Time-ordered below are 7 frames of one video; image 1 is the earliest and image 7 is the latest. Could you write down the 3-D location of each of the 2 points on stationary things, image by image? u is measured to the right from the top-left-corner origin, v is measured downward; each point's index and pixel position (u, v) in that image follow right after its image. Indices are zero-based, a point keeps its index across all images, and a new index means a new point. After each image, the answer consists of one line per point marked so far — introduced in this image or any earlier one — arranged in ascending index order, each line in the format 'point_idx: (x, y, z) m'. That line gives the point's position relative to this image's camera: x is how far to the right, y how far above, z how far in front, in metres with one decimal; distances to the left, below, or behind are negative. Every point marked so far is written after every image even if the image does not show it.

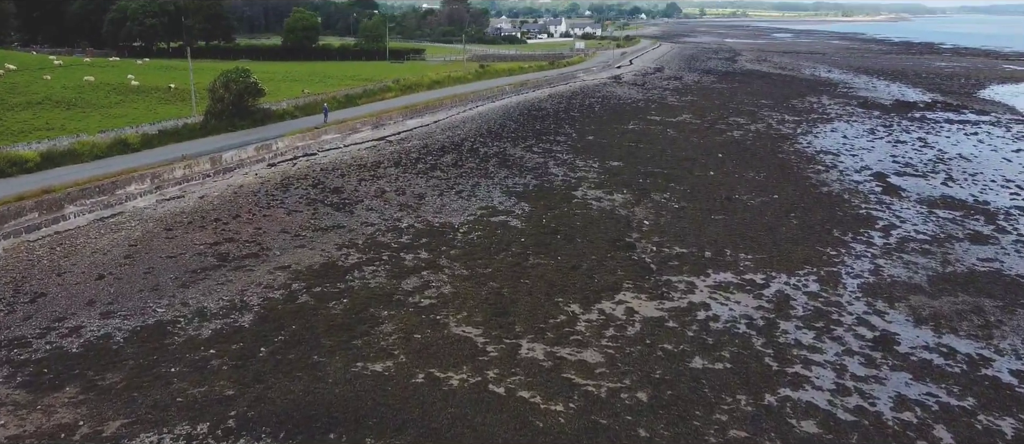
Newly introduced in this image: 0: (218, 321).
0: (-3.0, -1.0, +8.2) m
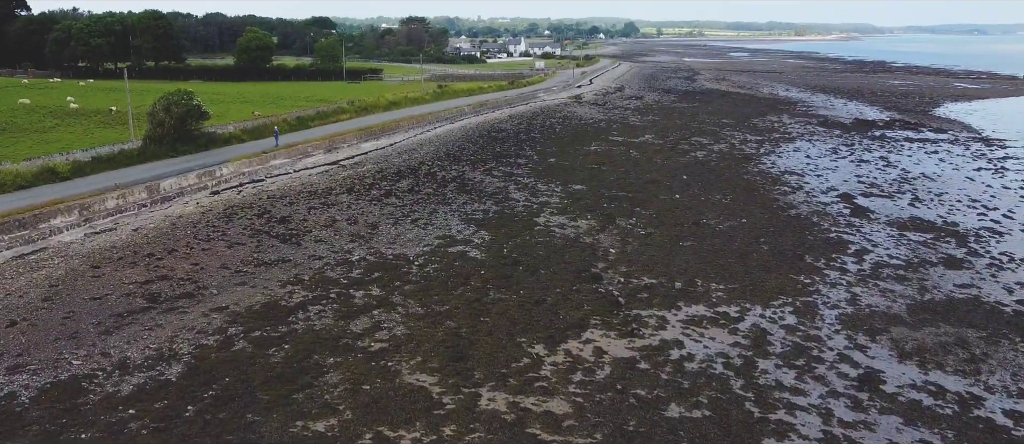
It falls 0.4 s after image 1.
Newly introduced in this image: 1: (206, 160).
0: (-3.3, -1.4, +7.3) m
1: (-5.7, +1.2, +15.3) m
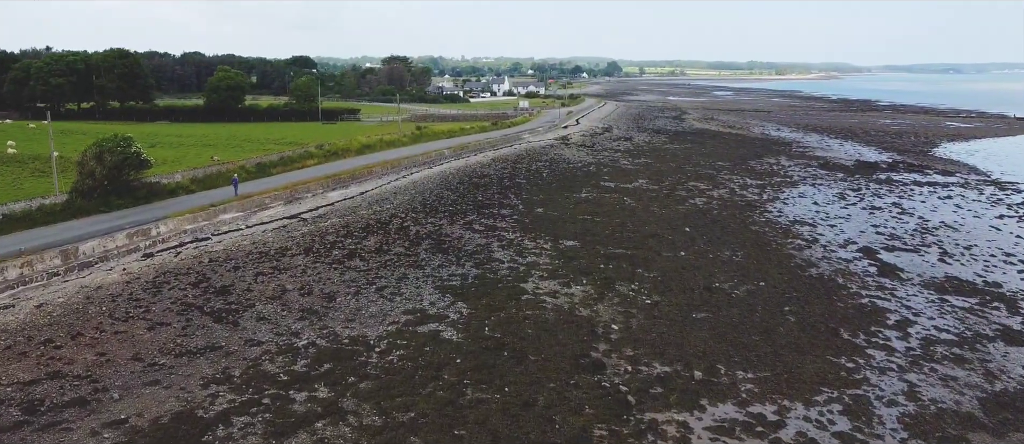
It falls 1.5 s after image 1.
0: (-3.4, -2.0, +5.3) m
1: (-6.0, +0.1, +13.3) m
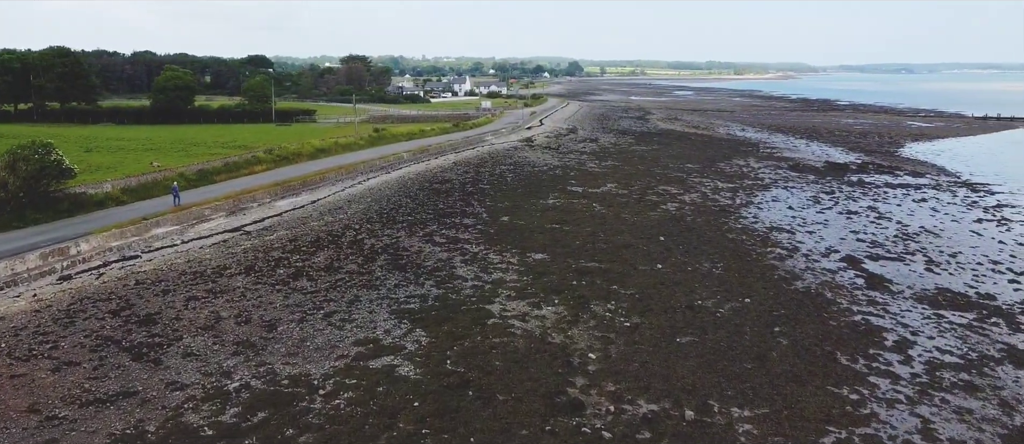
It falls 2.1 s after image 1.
0: (-3.6, -2.3, +4.0) m
1: (-6.5, -0.1, +11.9) m
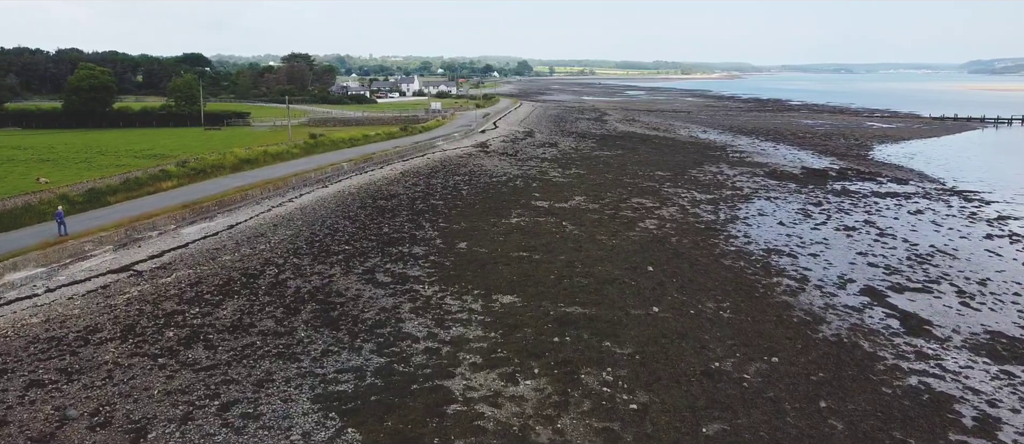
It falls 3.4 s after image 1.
0: (-3.5, -2.8, +1.2) m
1: (-6.9, -0.7, +8.9) m
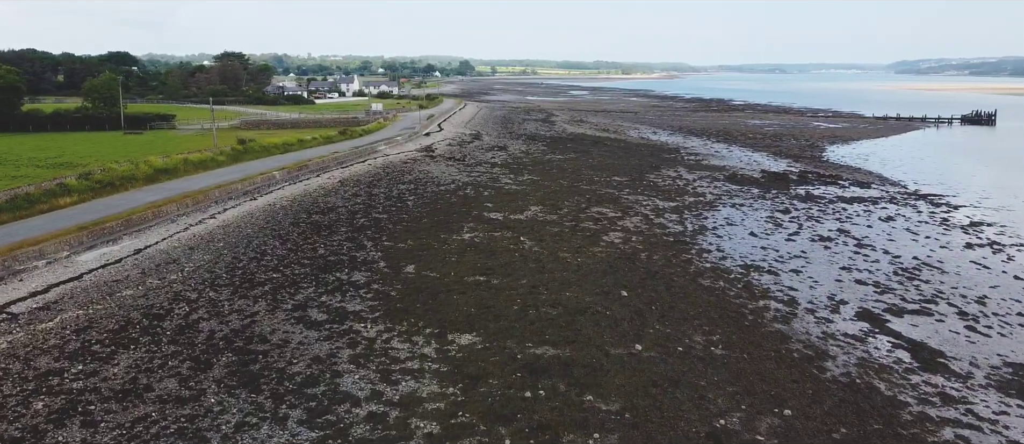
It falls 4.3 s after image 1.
0: (-3.3, -3.1, -0.7) m
1: (-7.2, -1.0, +6.7) m
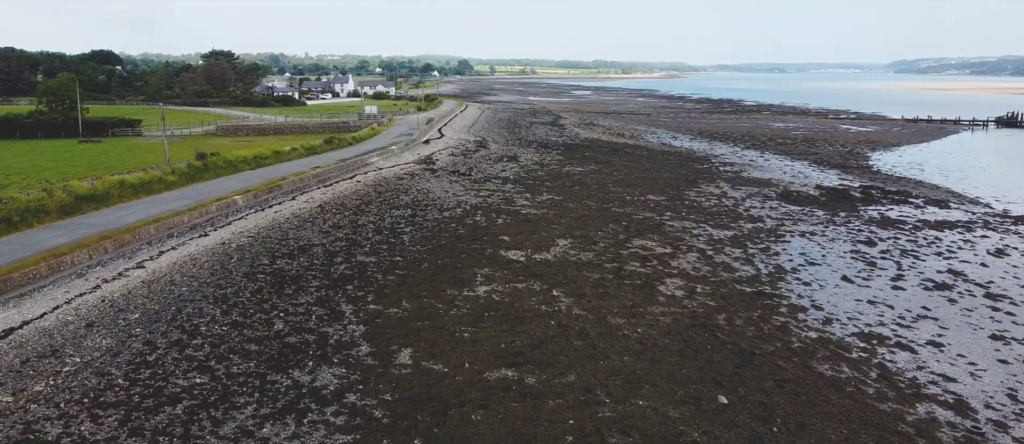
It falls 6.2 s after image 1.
0: (-2.8, -3.8, -4.5) m
1: (-6.8, -1.7, +2.9) m
